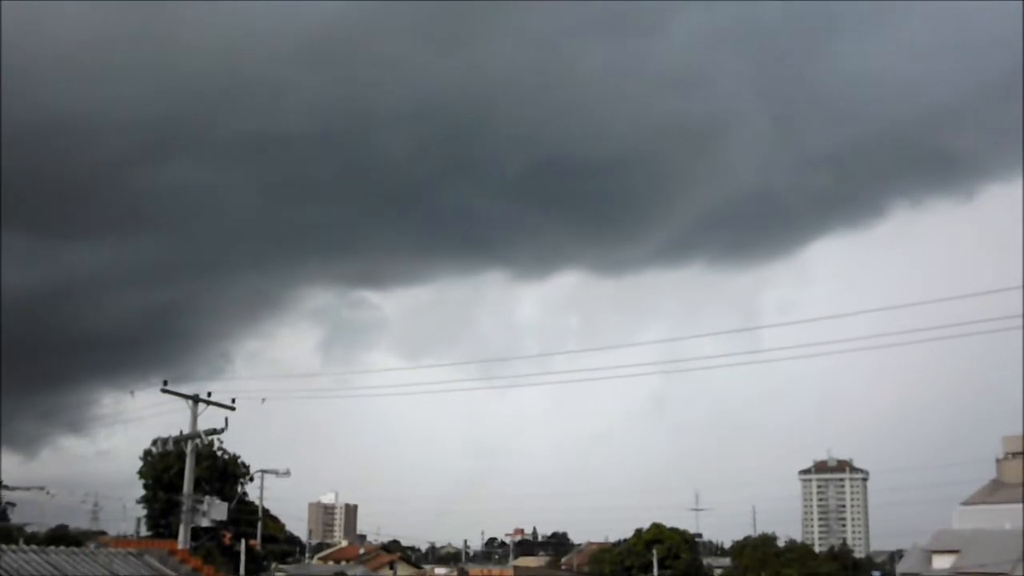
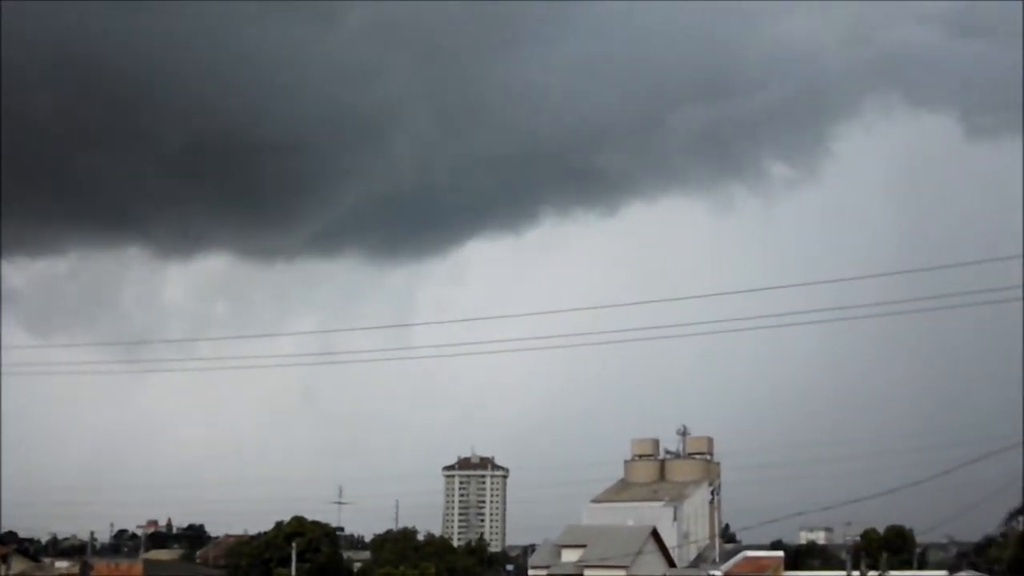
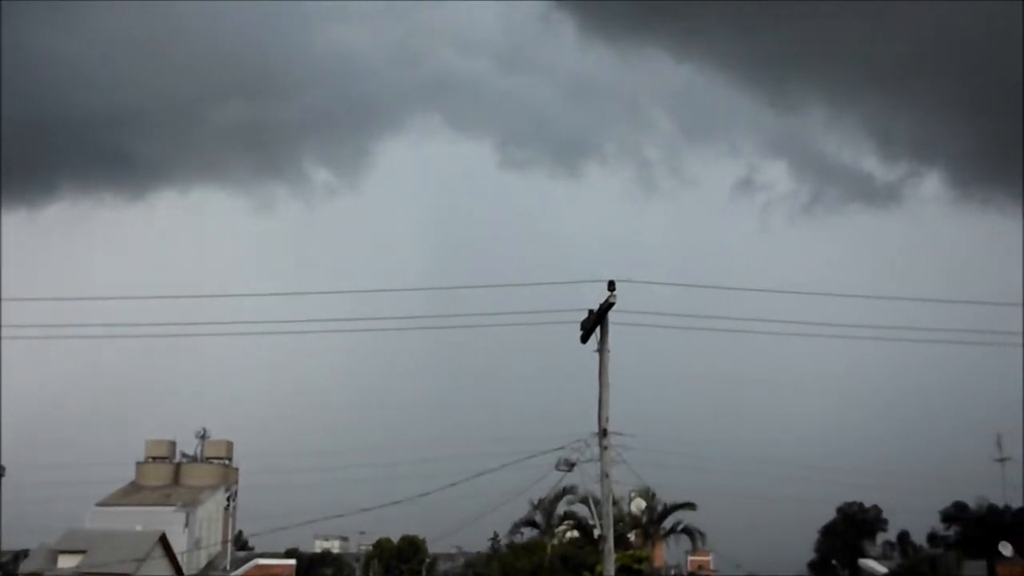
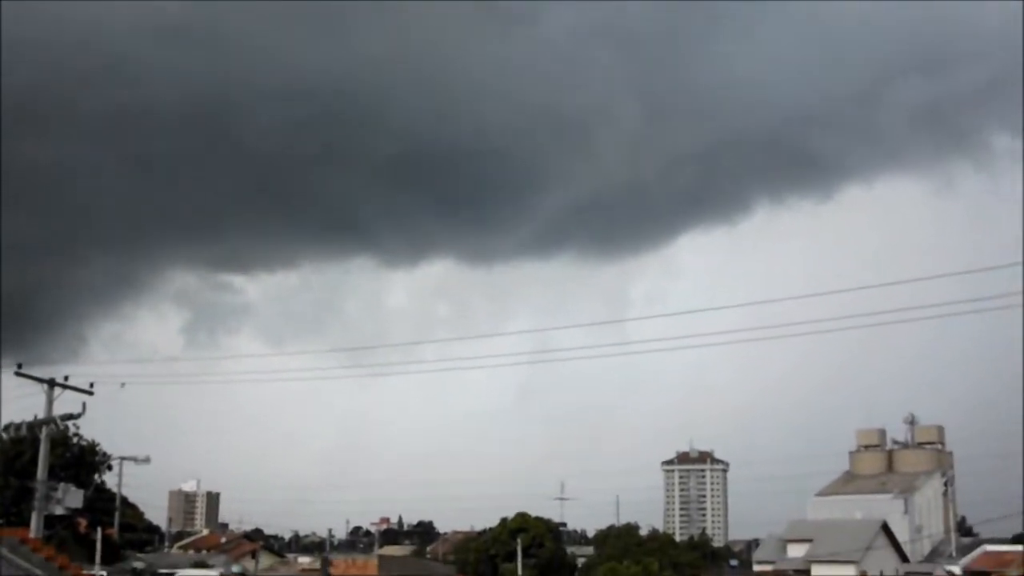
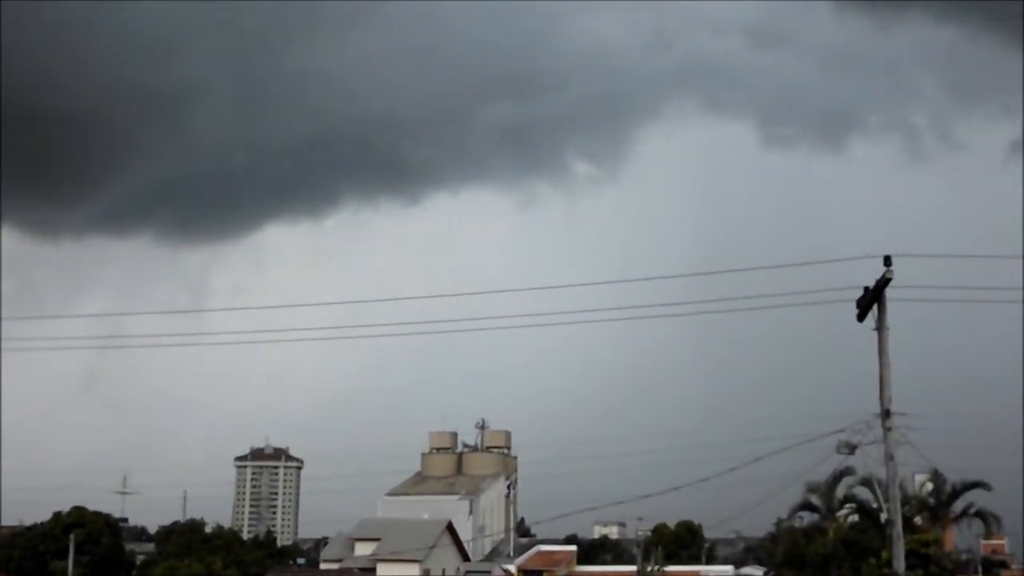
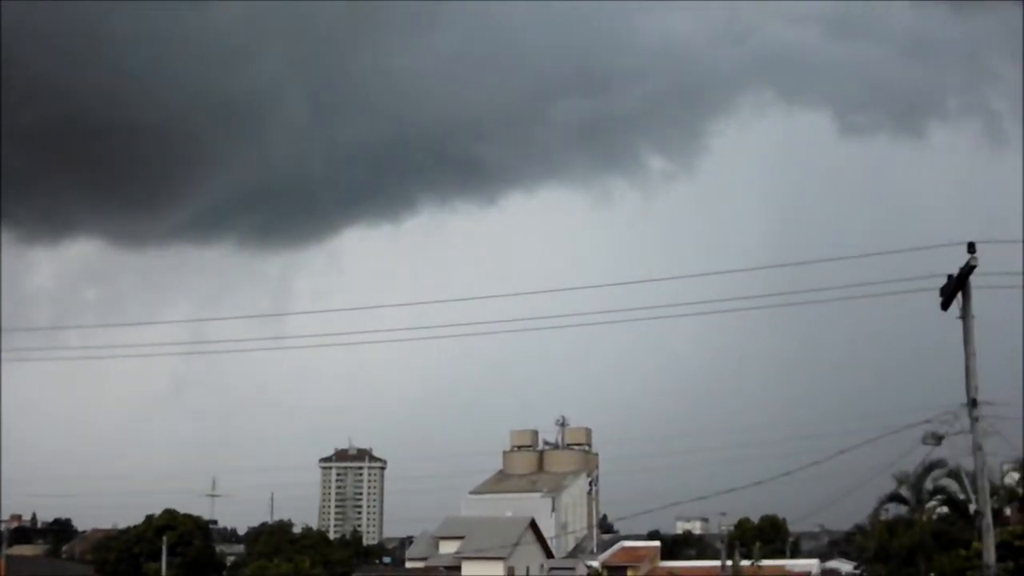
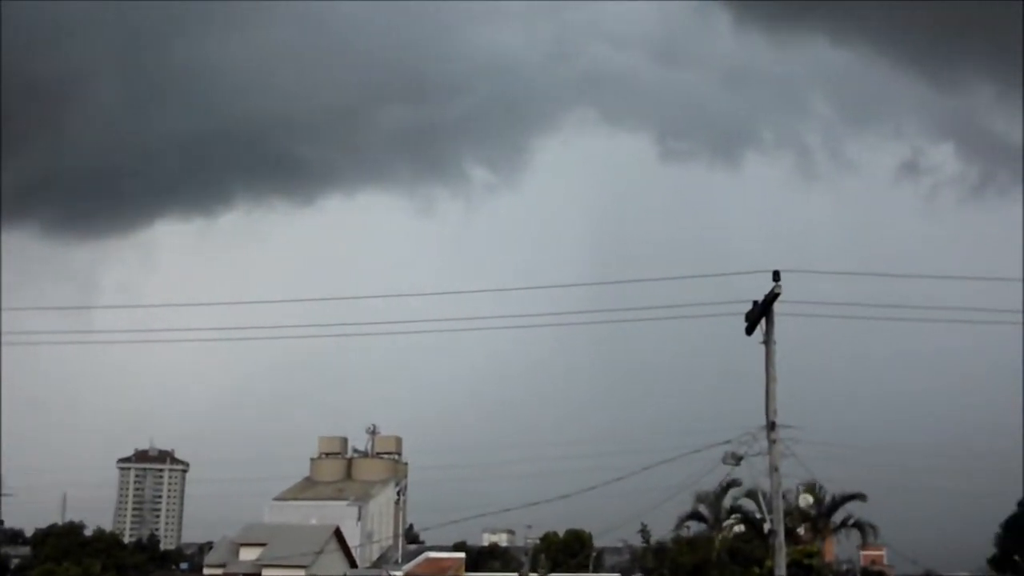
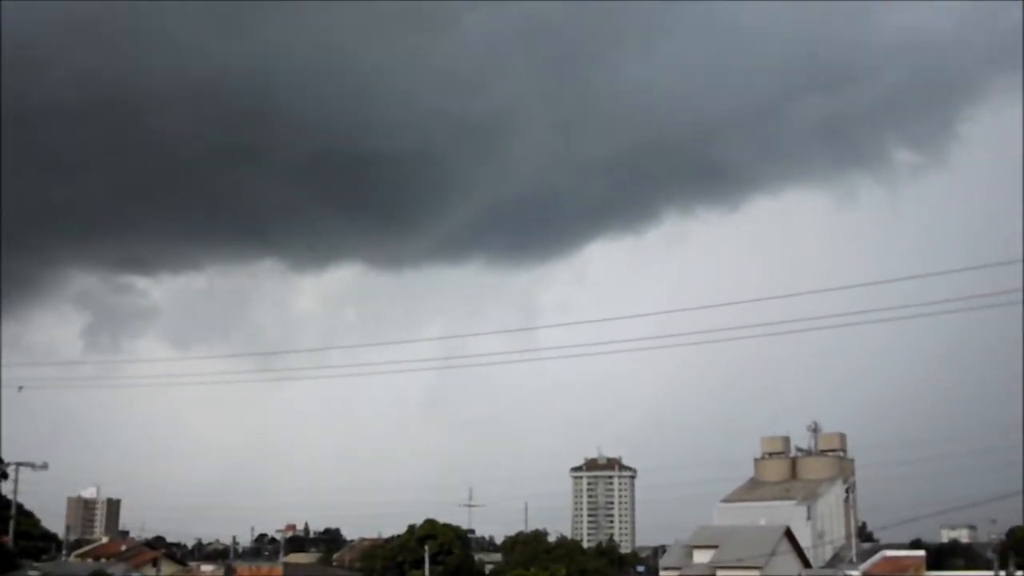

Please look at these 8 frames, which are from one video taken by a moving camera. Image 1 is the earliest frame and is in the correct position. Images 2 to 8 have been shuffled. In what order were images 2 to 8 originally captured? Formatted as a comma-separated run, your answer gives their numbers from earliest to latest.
4, 8, 2, 6, 5, 7, 3
